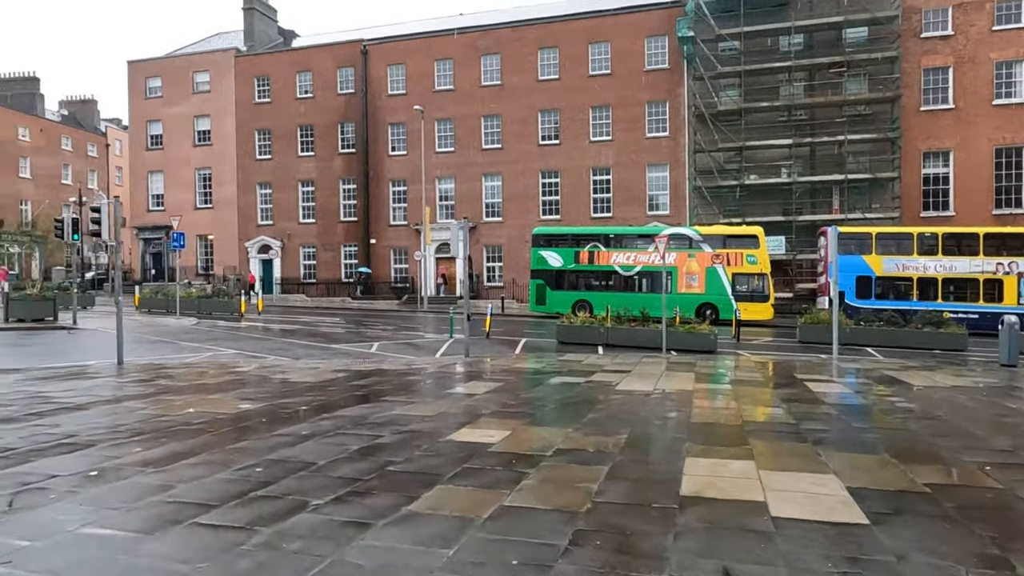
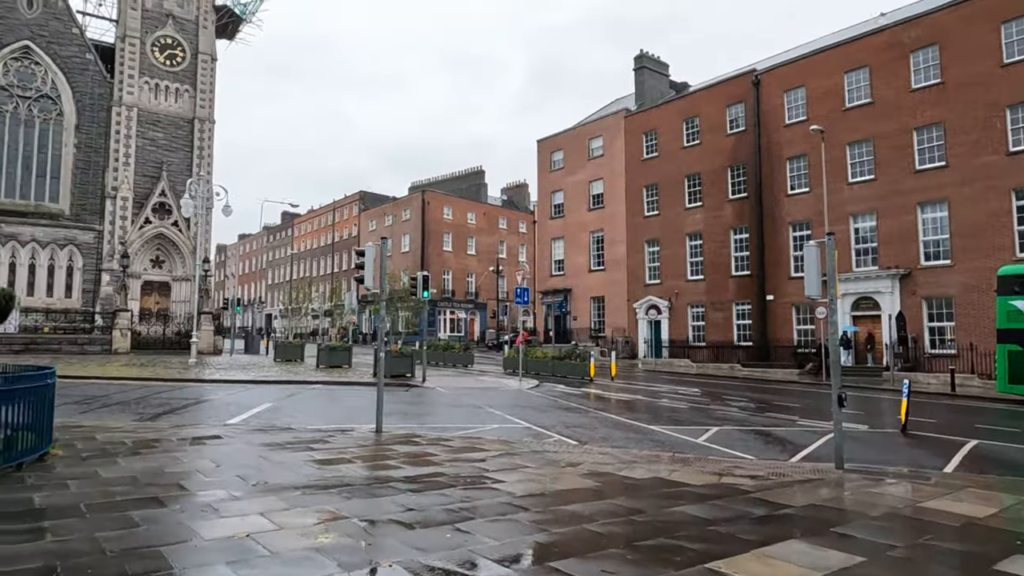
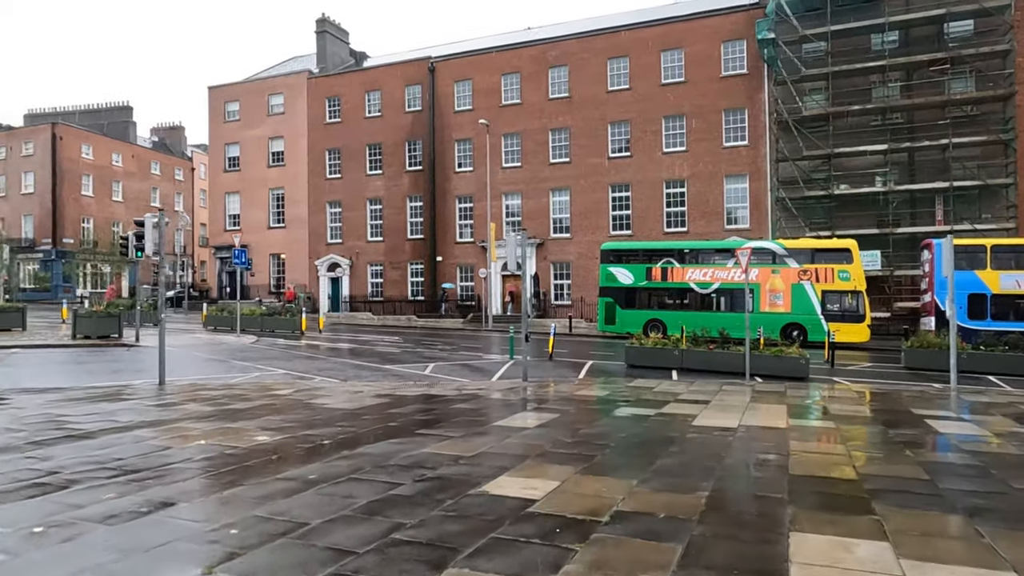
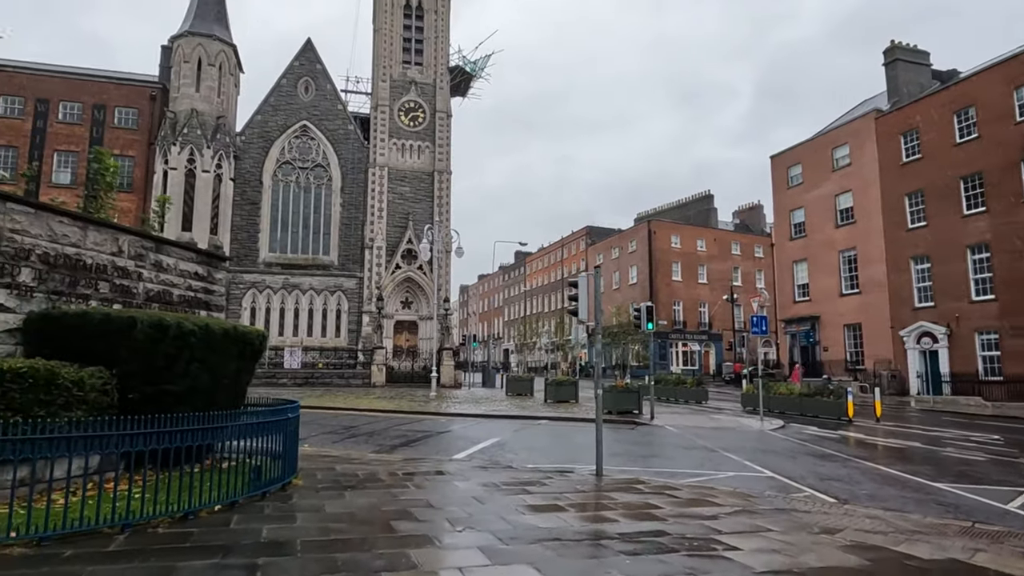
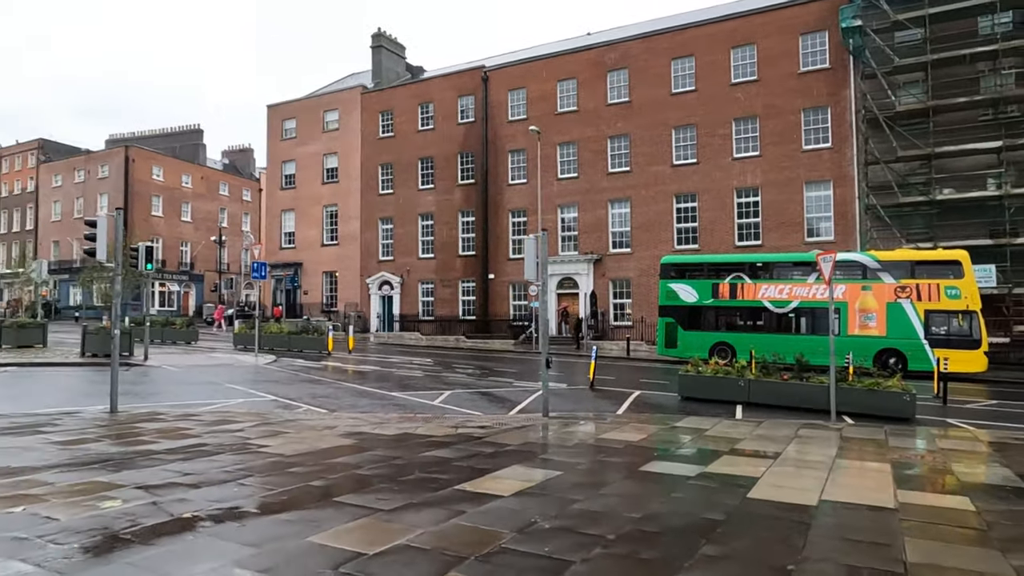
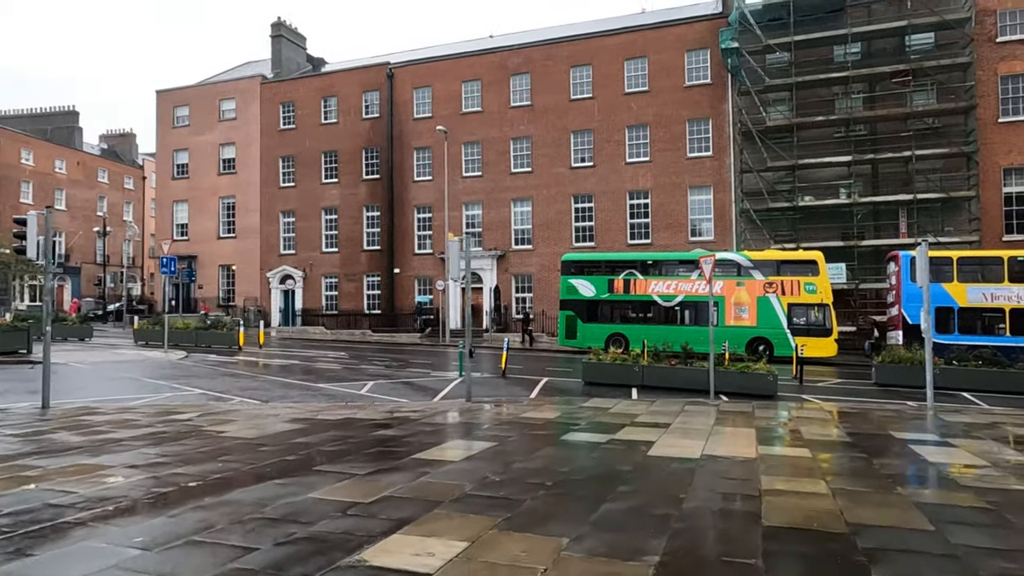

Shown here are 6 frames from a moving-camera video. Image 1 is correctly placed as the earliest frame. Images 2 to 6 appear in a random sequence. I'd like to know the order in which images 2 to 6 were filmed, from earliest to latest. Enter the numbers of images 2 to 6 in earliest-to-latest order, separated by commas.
3, 6, 5, 2, 4
